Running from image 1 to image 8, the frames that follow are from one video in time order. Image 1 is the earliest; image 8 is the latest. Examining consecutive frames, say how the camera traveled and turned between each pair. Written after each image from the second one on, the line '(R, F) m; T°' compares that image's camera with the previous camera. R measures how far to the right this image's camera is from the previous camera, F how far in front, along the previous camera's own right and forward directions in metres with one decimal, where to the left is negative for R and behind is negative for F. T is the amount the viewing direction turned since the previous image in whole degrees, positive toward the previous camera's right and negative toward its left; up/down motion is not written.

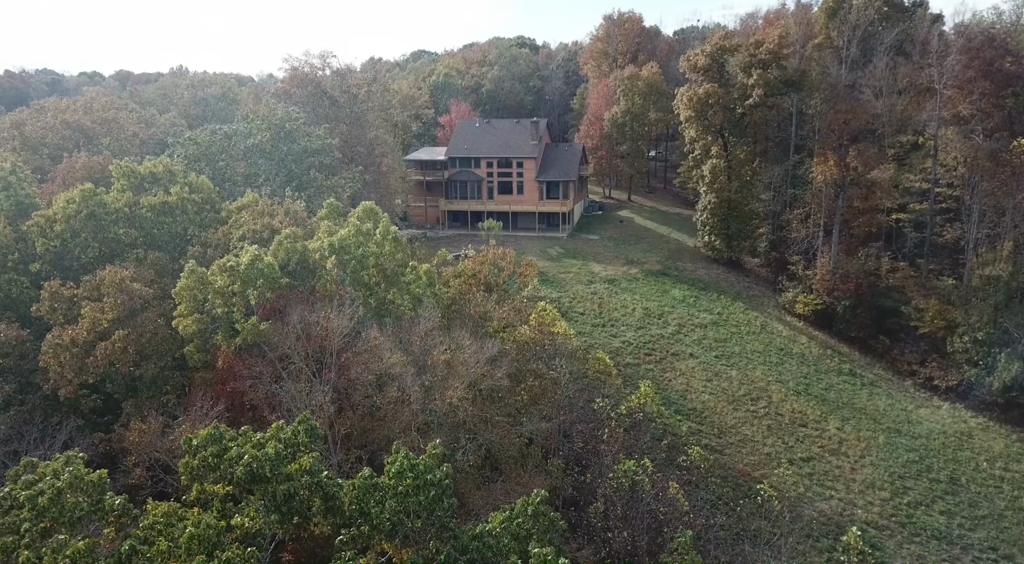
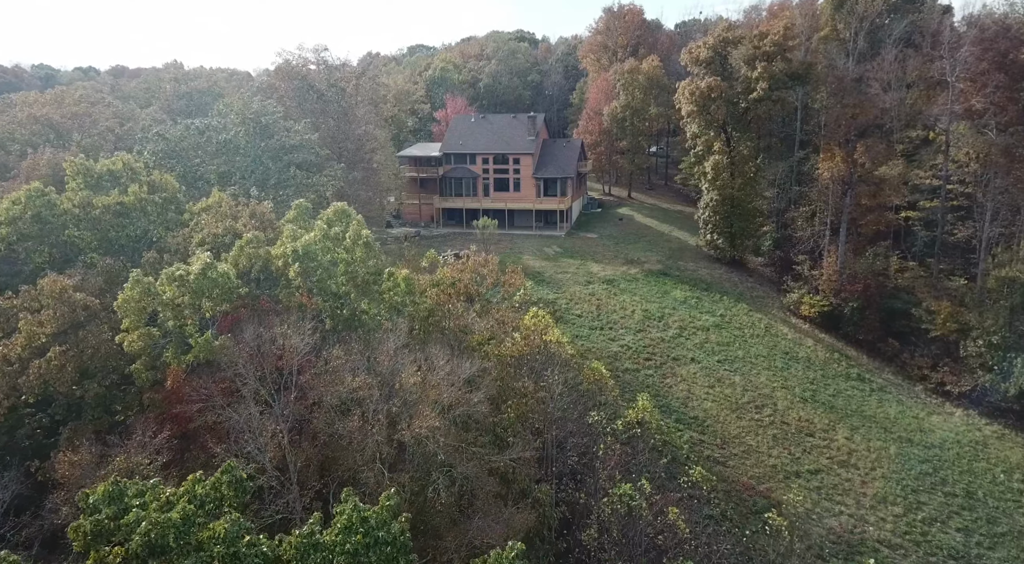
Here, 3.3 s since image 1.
(+0.3, +1.2) m; 0°
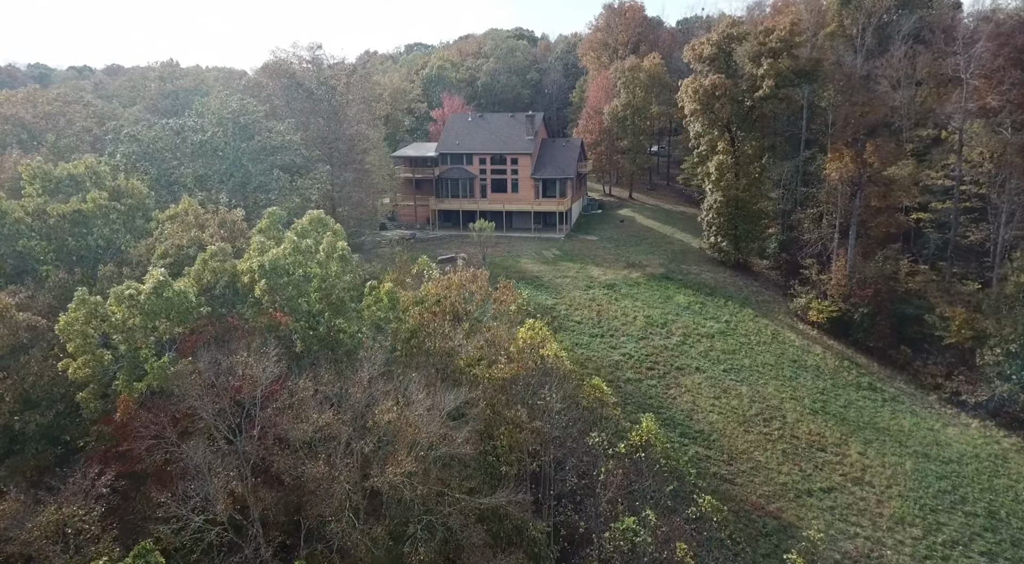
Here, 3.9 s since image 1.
(+0.1, +1.1) m; 0°
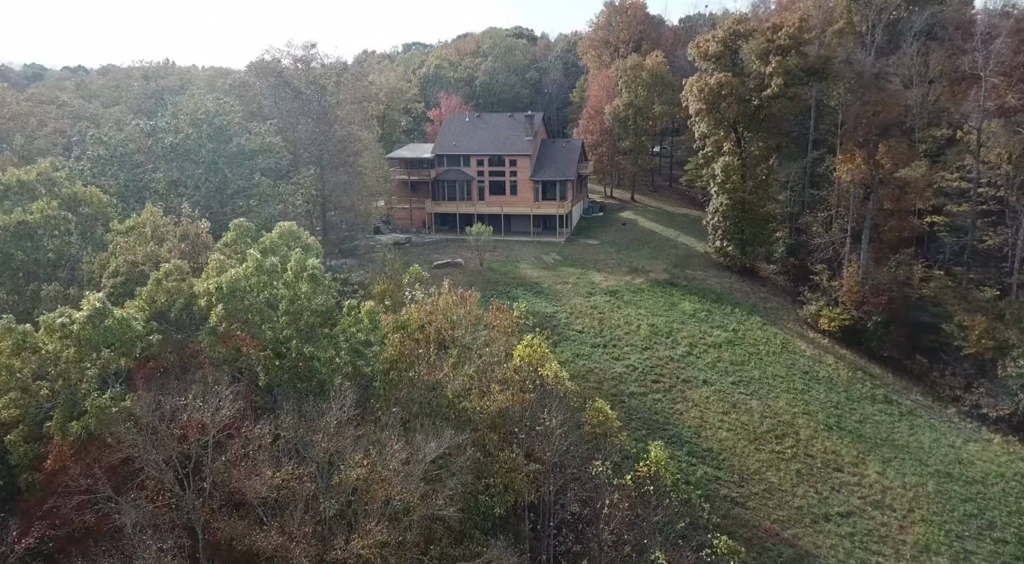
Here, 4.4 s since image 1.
(+0.1, +1.3) m; 0°
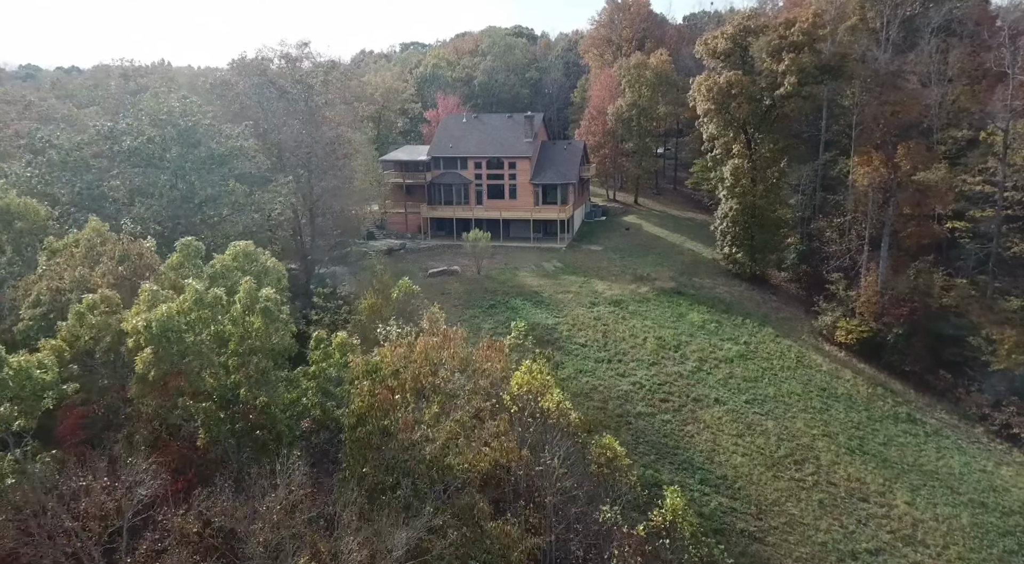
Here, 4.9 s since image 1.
(+0.1, +1.6) m; 0°
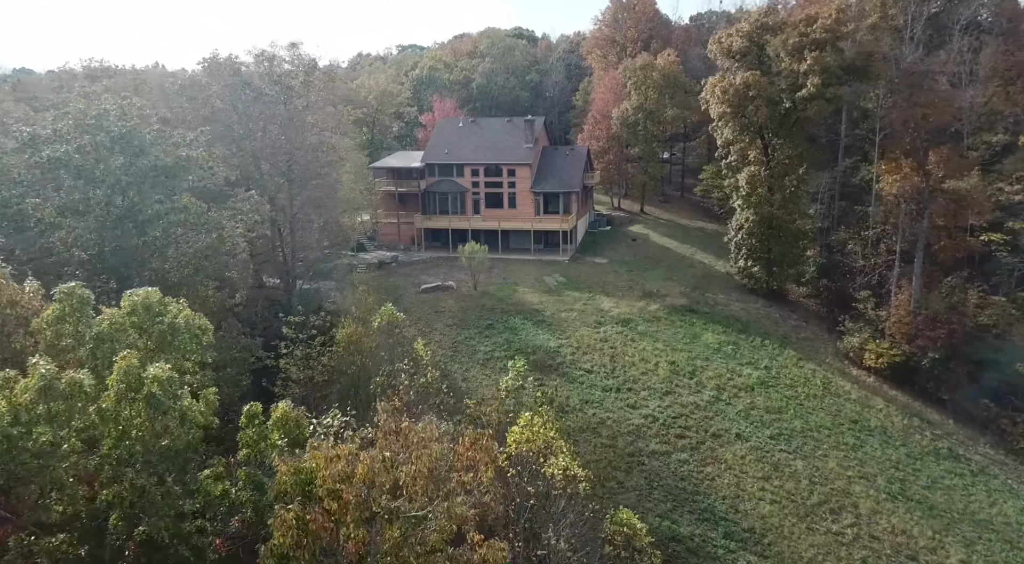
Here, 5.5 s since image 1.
(+0.1, +2.4) m; 0°
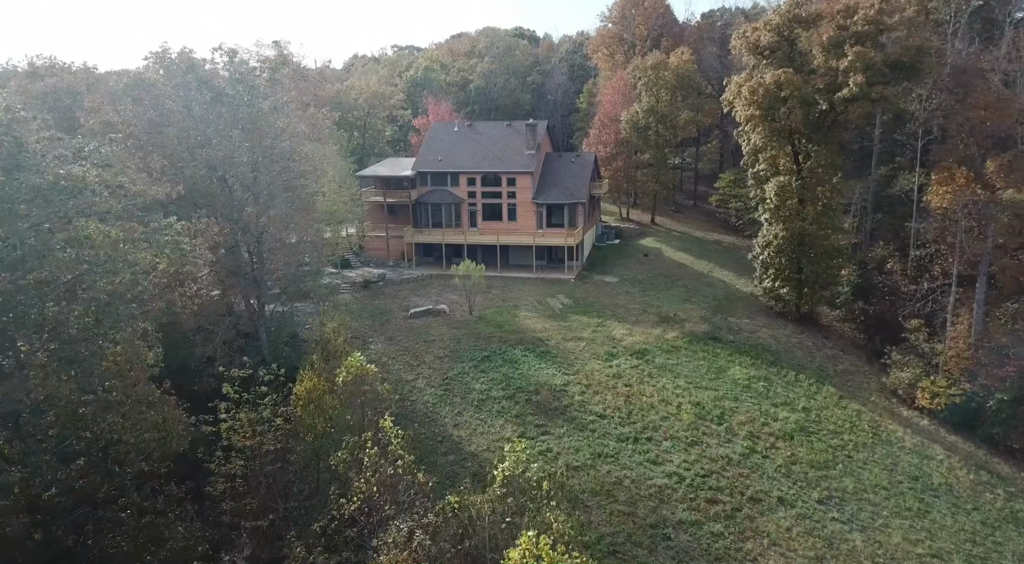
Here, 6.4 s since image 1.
(0.0, +3.4) m; 0°
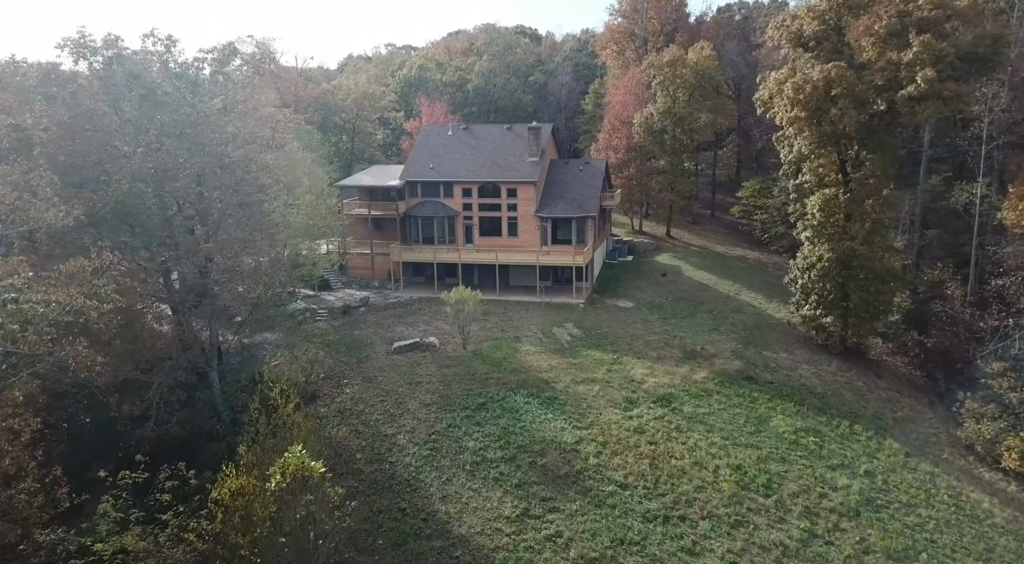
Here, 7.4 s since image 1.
(0.0, +3.9) m; 0°
